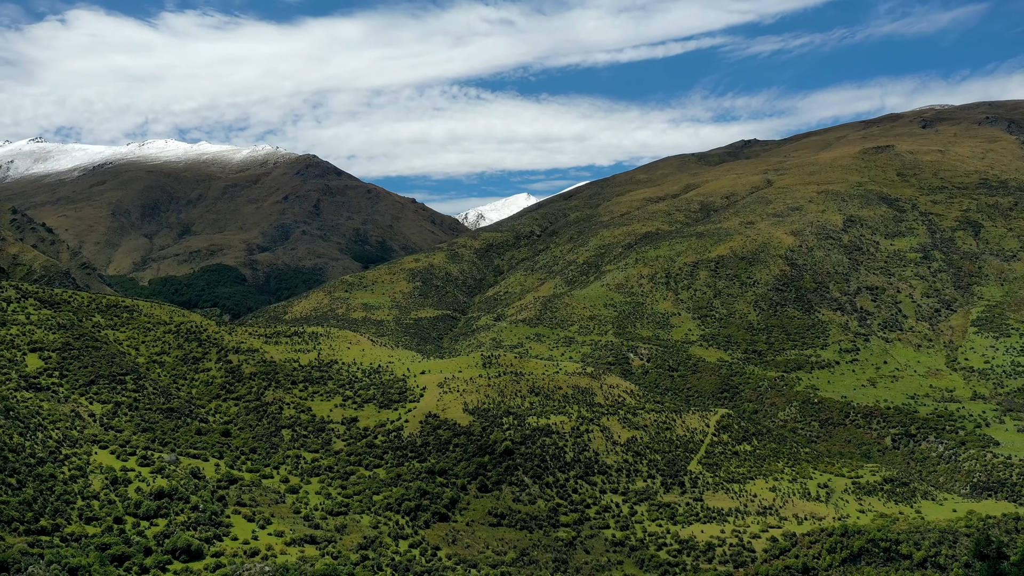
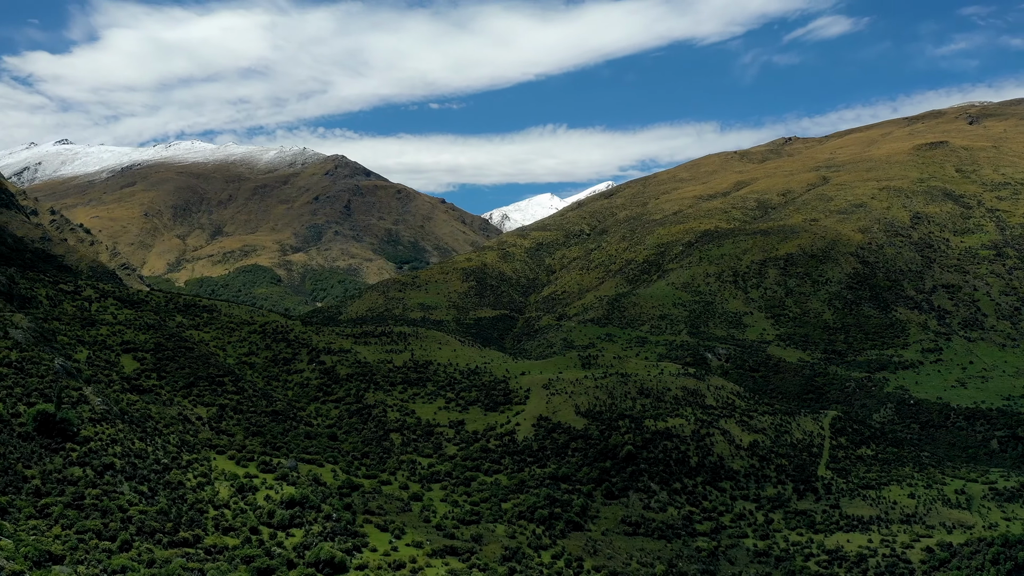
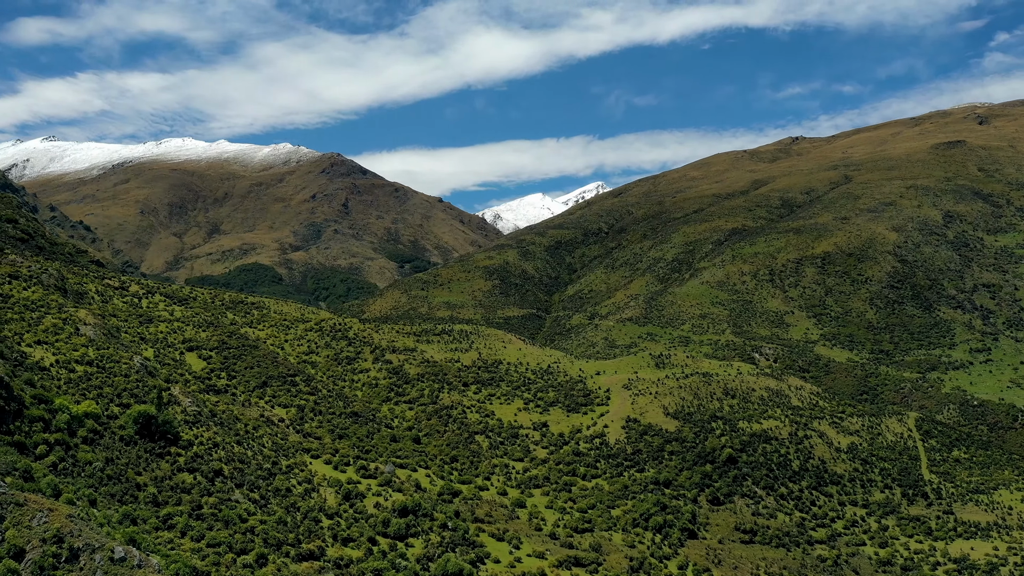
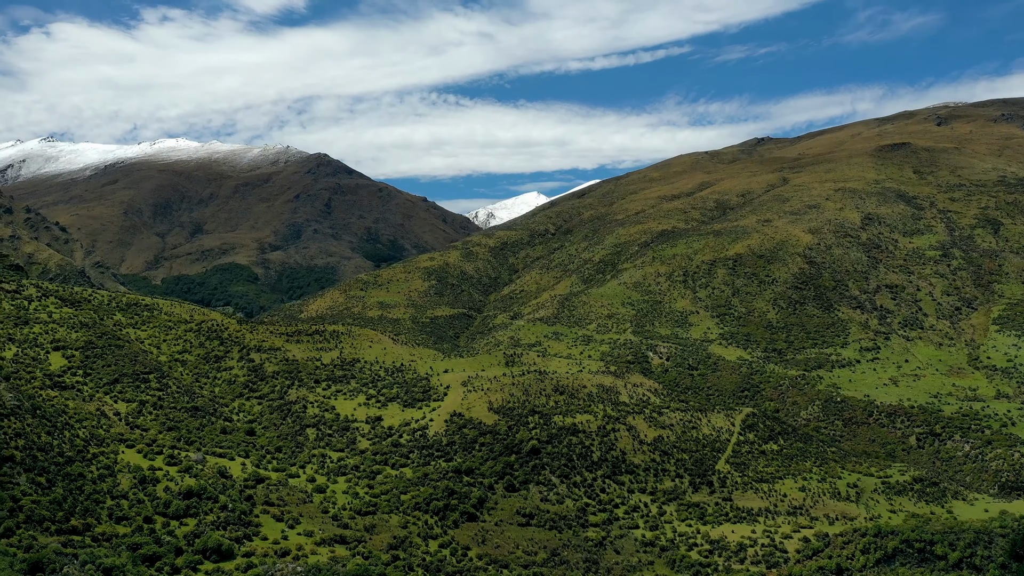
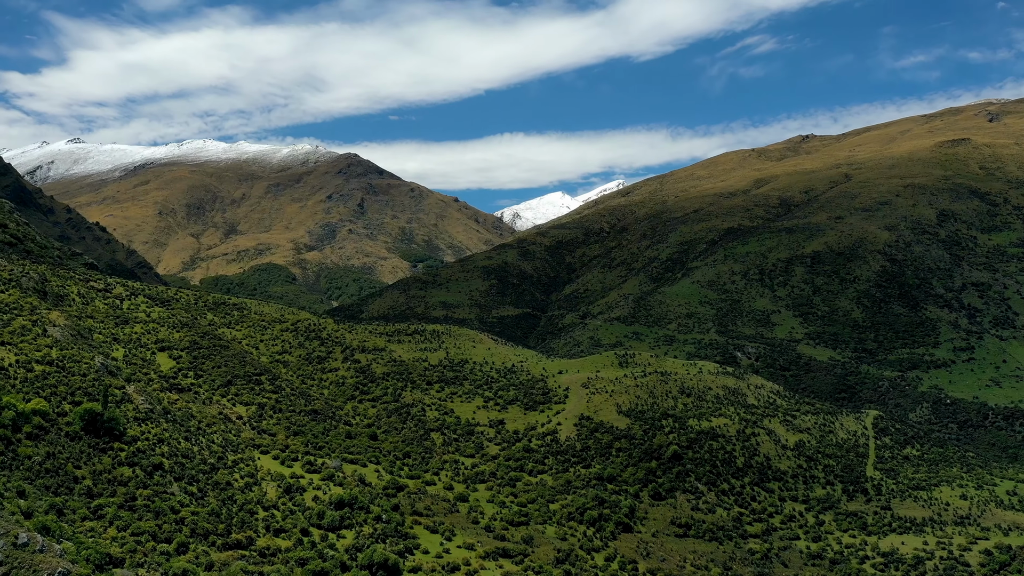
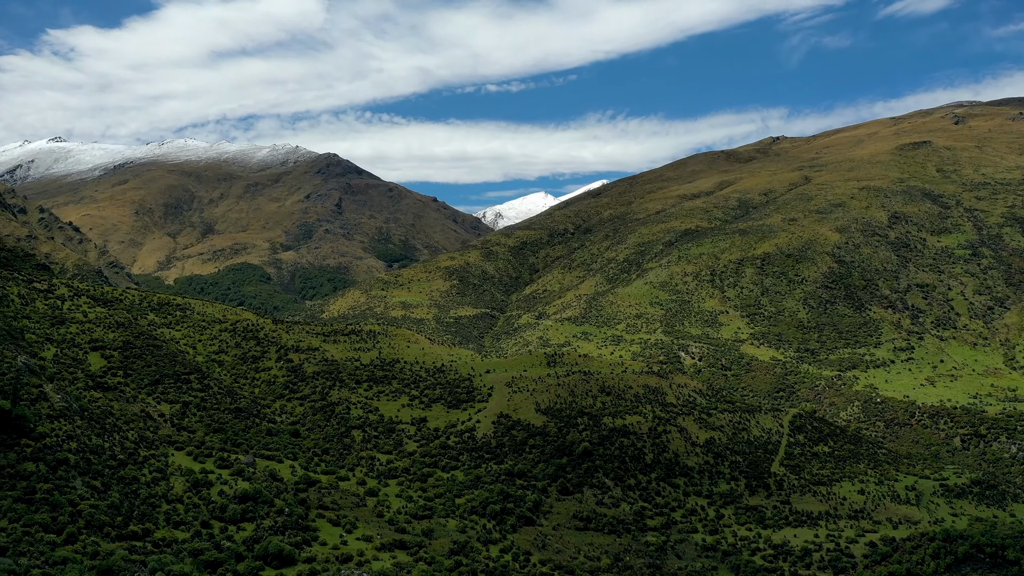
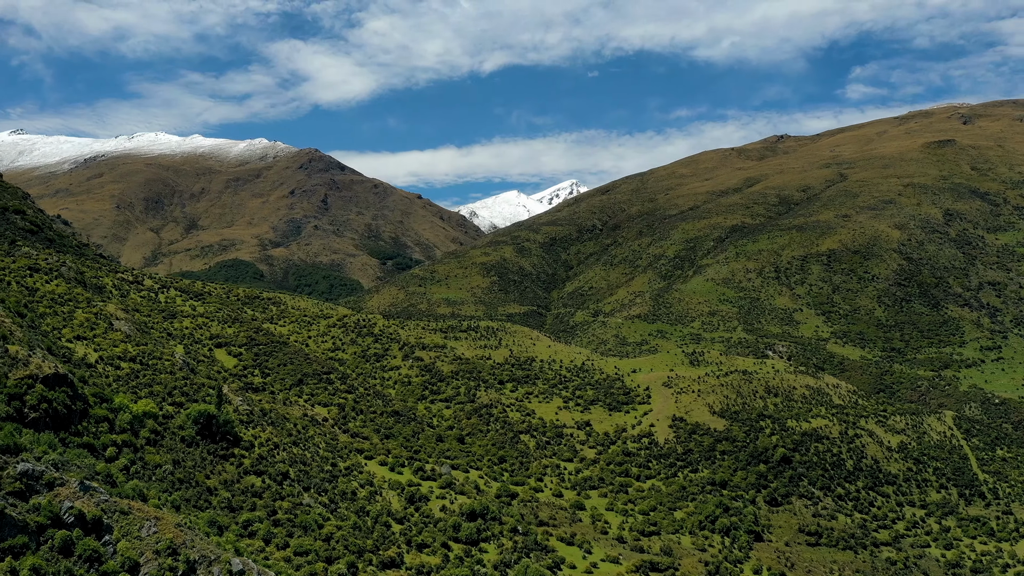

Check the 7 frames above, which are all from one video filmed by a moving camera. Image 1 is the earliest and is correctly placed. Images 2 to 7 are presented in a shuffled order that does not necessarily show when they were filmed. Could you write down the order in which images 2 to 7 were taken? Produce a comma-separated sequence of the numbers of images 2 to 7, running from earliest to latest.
4, 6, 2, 5, 3, 7
